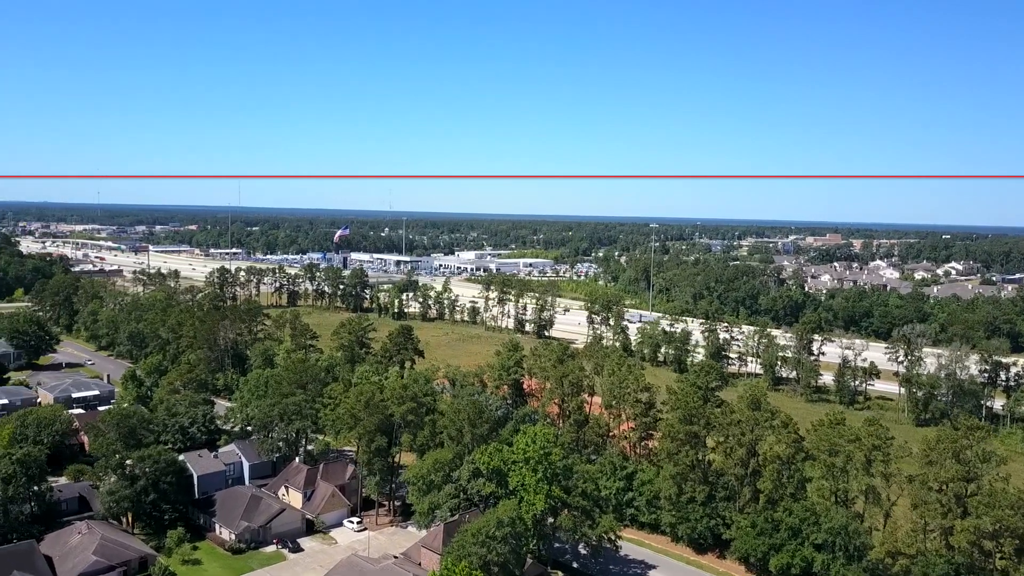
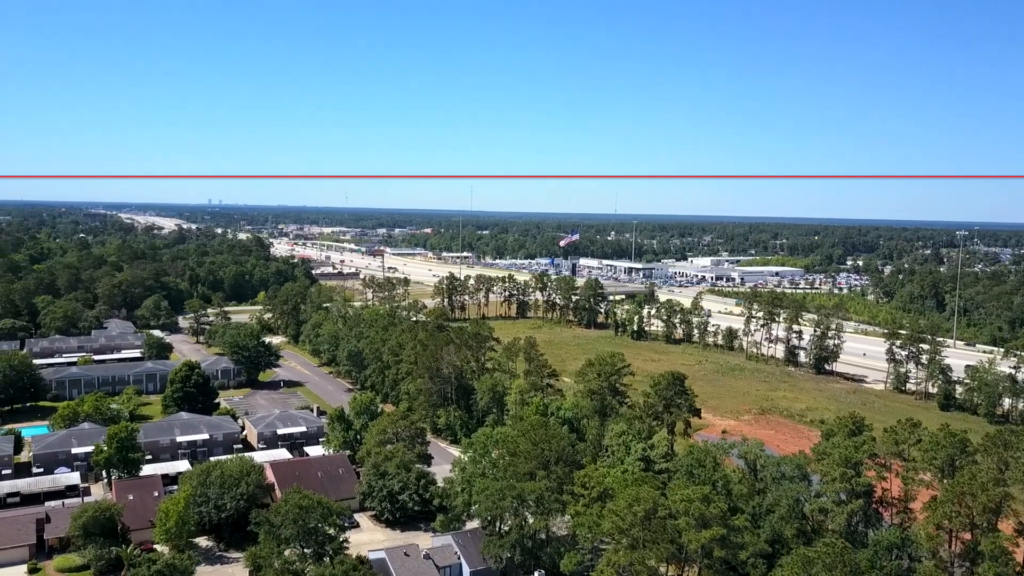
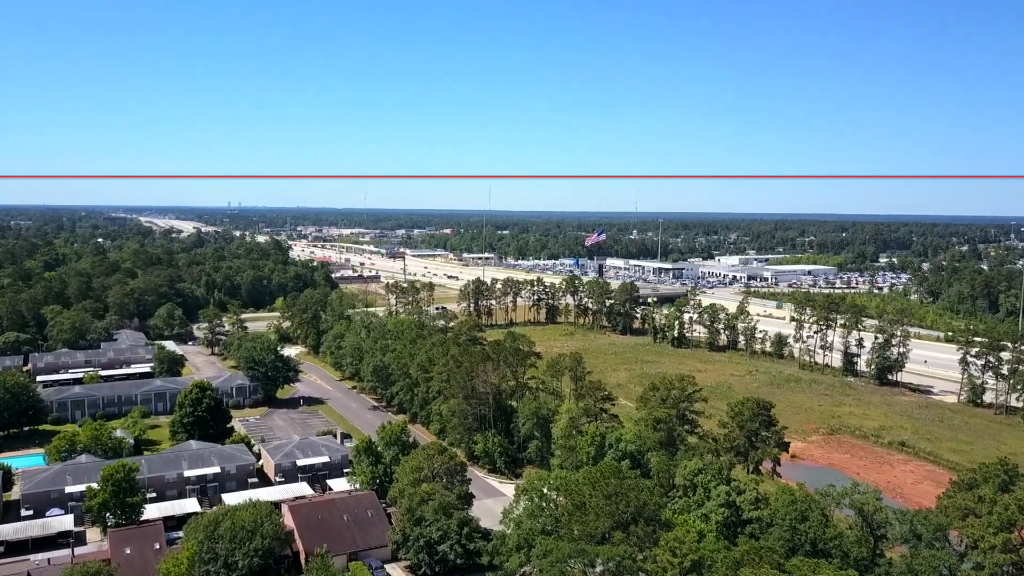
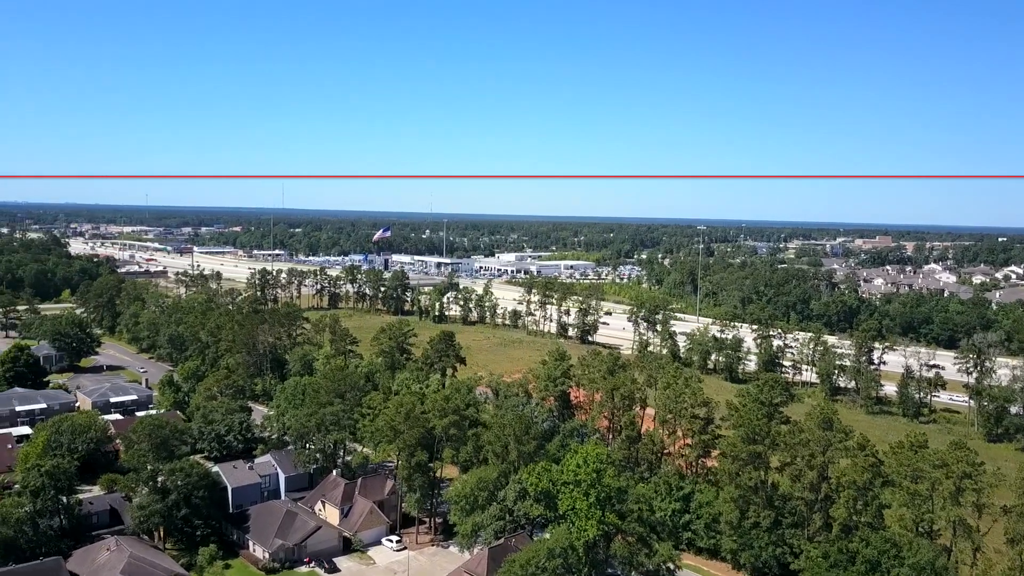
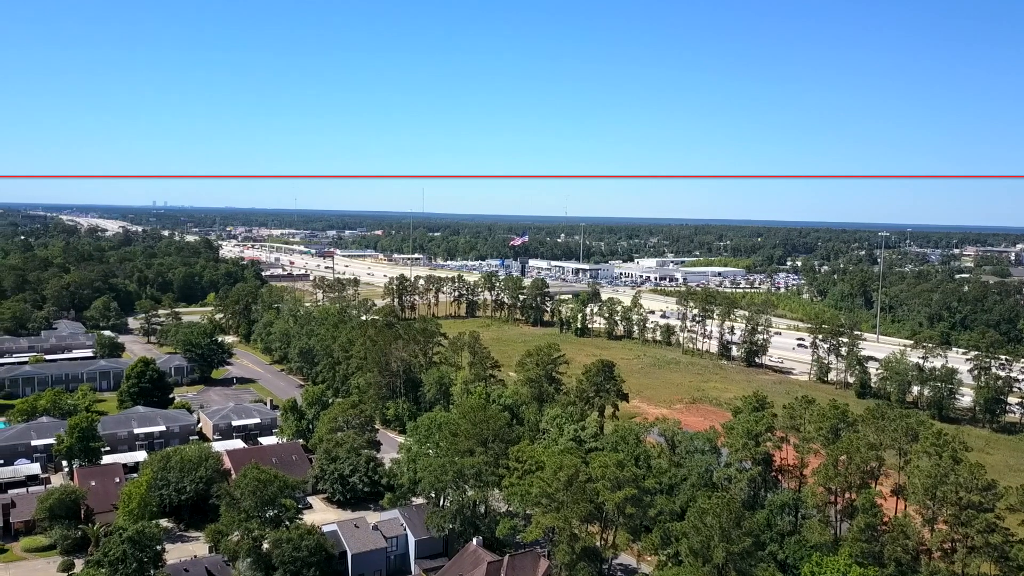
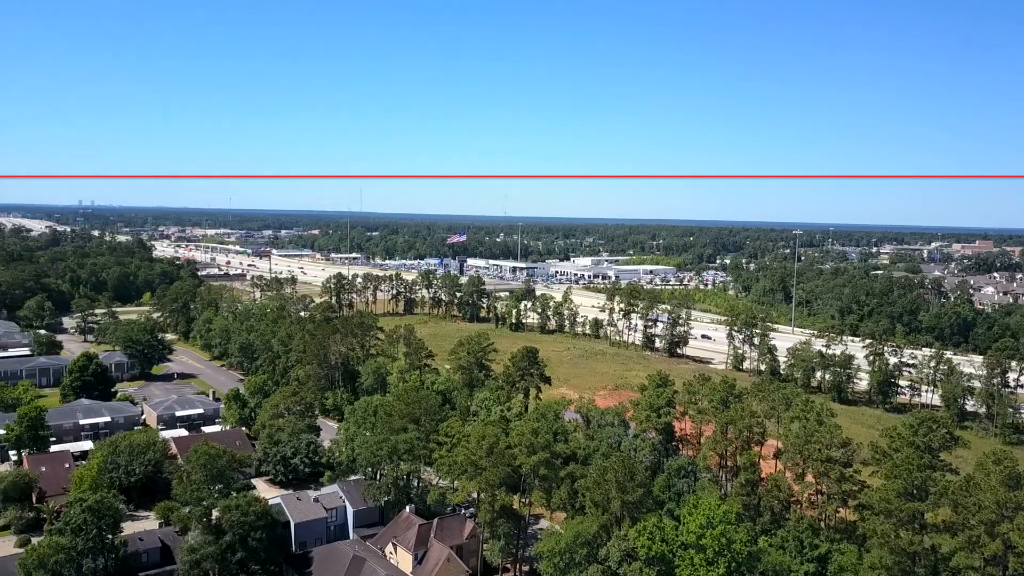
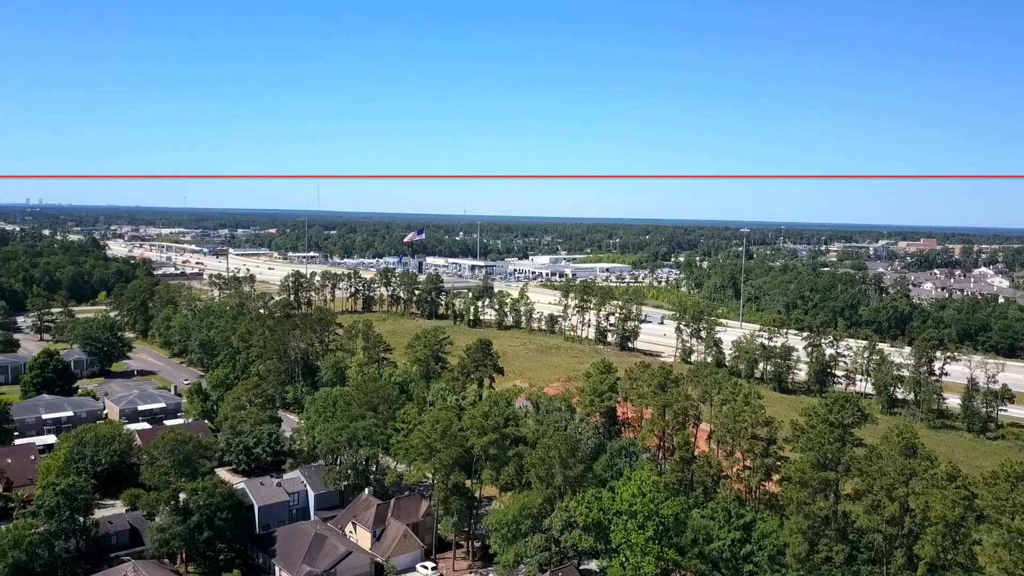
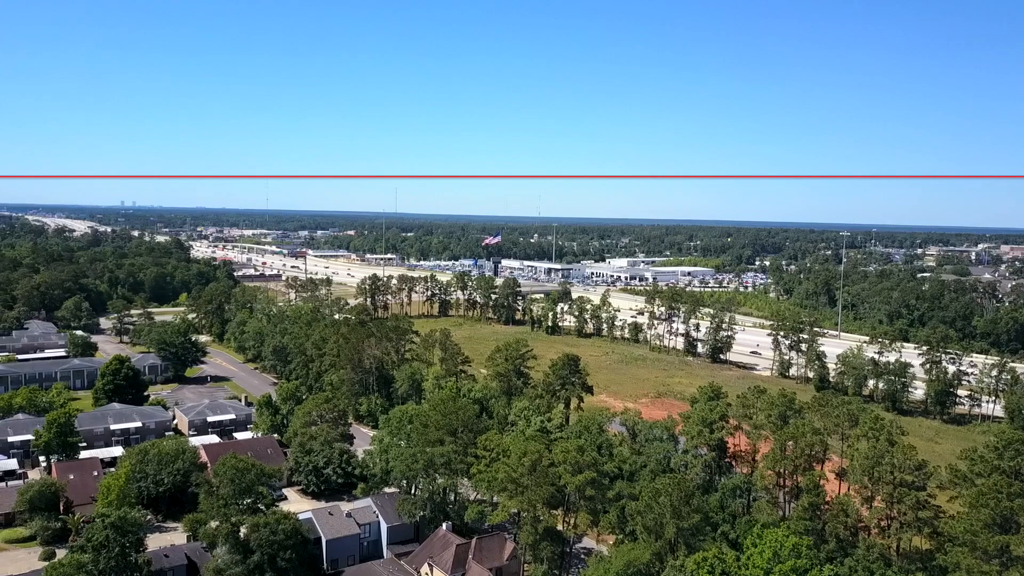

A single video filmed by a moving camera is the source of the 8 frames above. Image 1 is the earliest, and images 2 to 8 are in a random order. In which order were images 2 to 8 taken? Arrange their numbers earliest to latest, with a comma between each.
4, 7, 6, 8, 5, 2, 3
